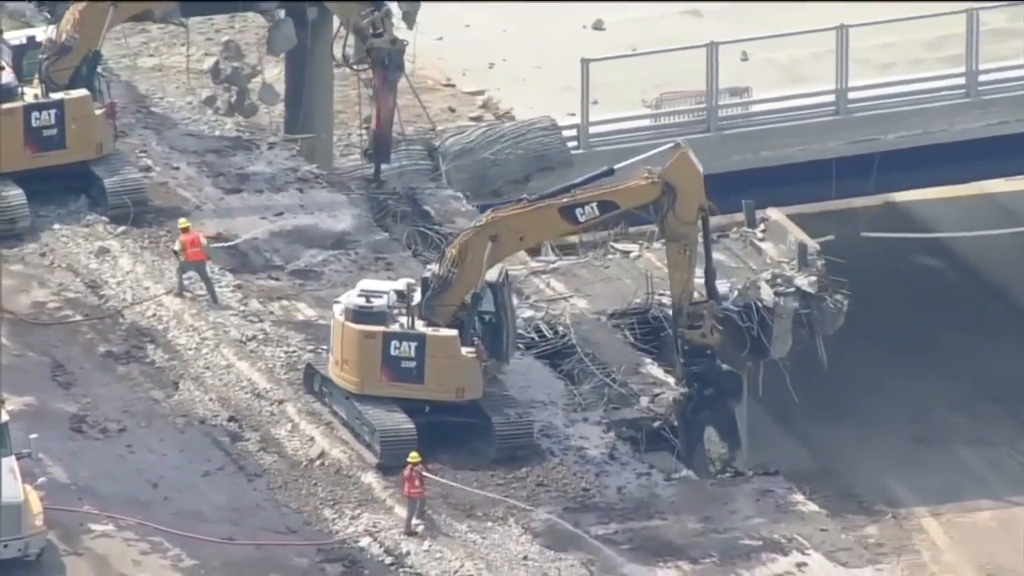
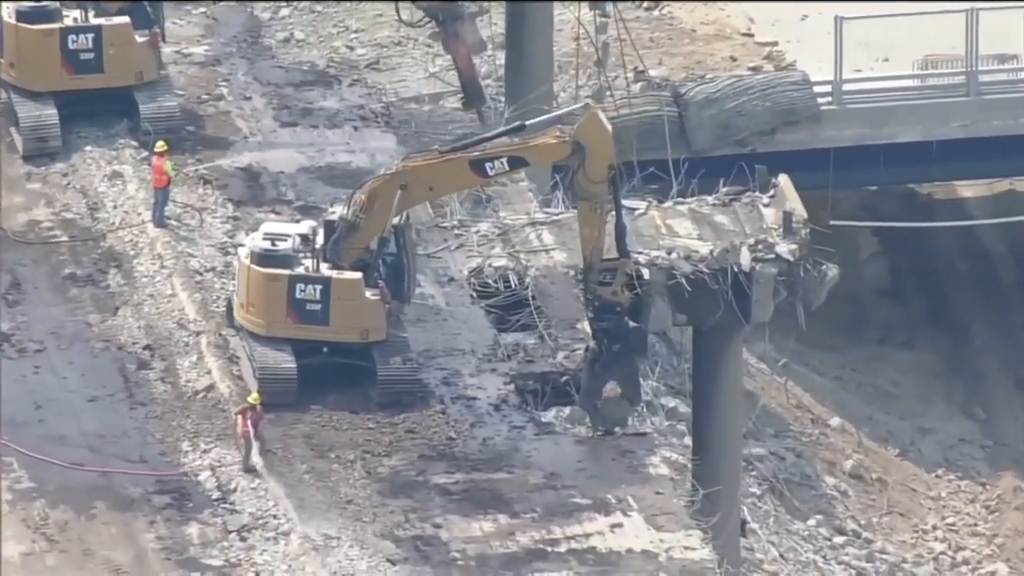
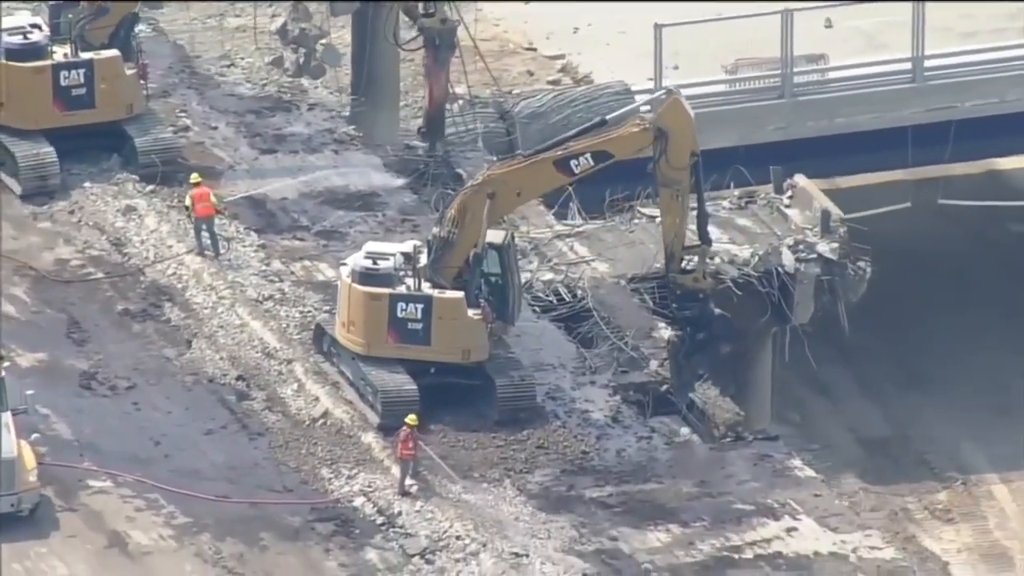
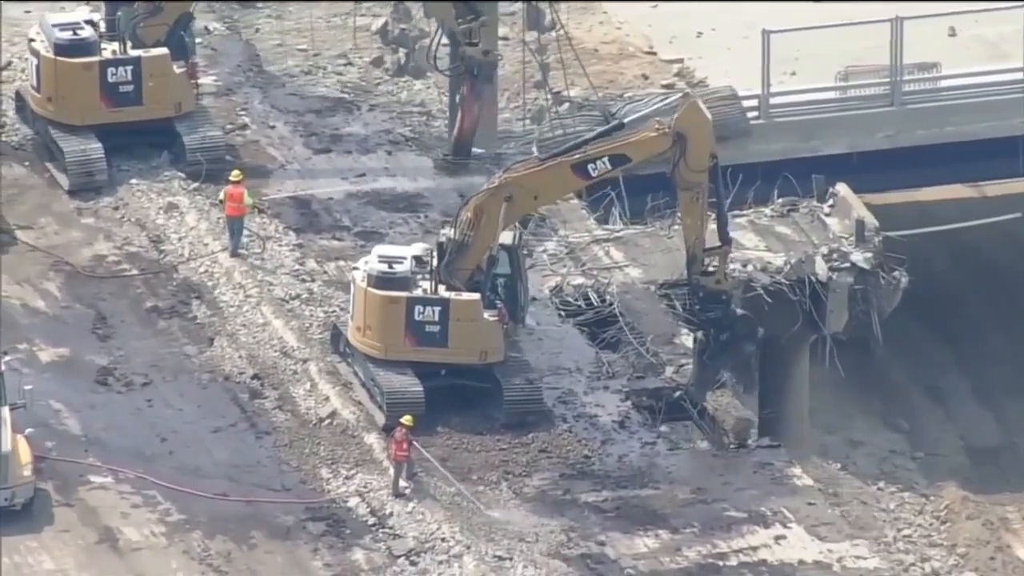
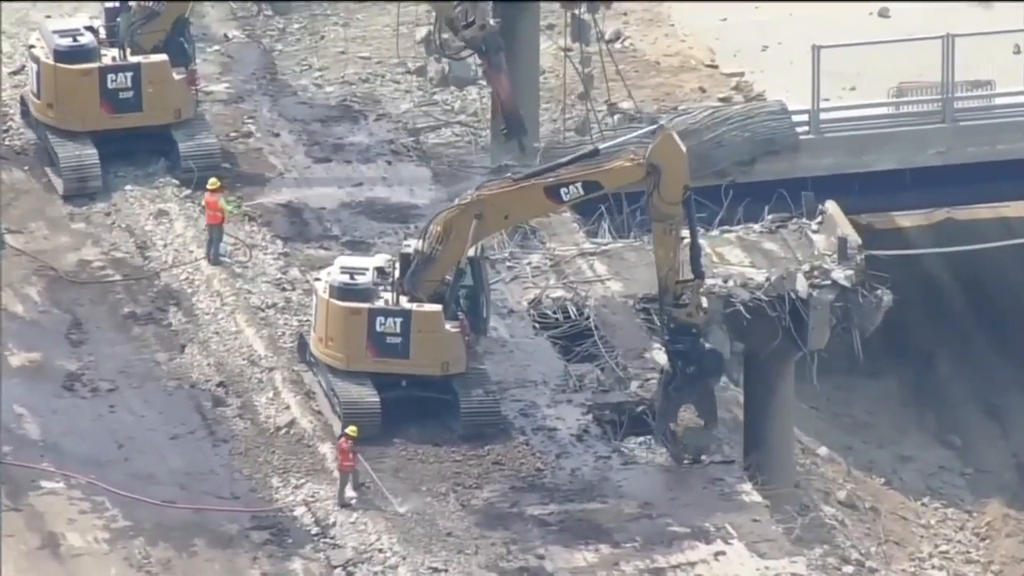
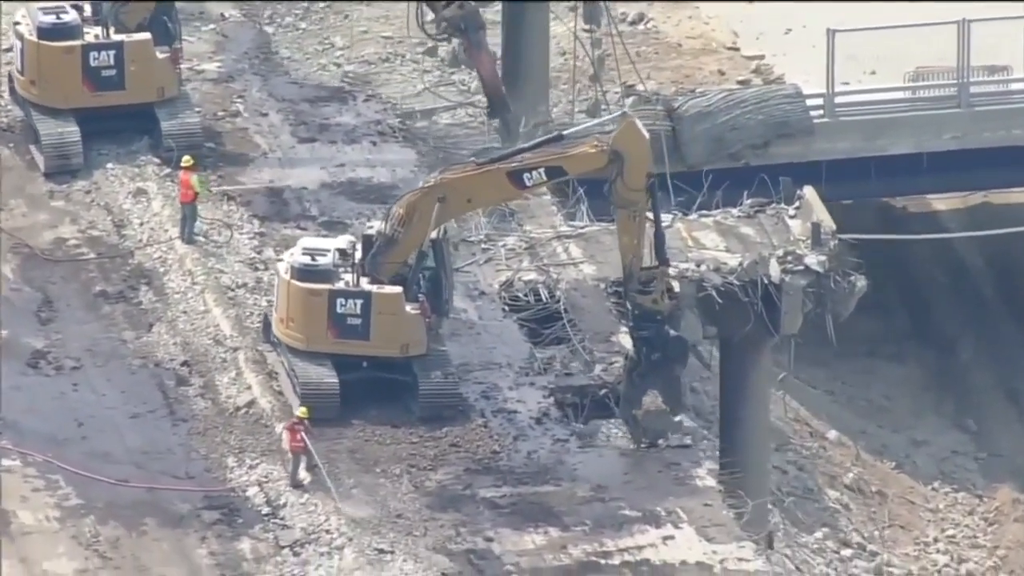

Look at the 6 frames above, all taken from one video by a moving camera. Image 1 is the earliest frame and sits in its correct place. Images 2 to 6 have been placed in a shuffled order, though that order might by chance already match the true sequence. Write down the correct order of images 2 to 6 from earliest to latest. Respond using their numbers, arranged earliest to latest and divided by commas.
3, 4, 5, 6, 2
